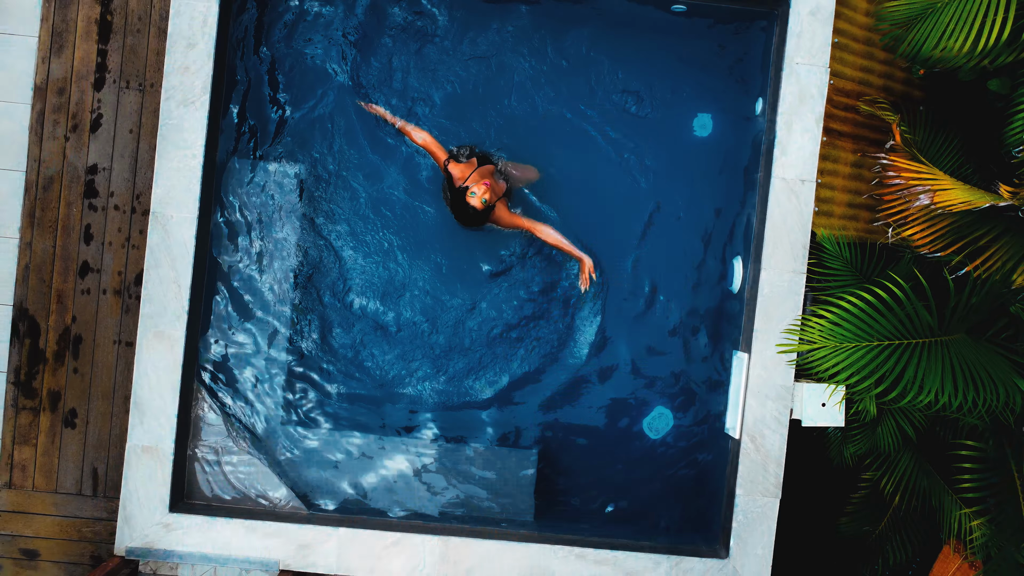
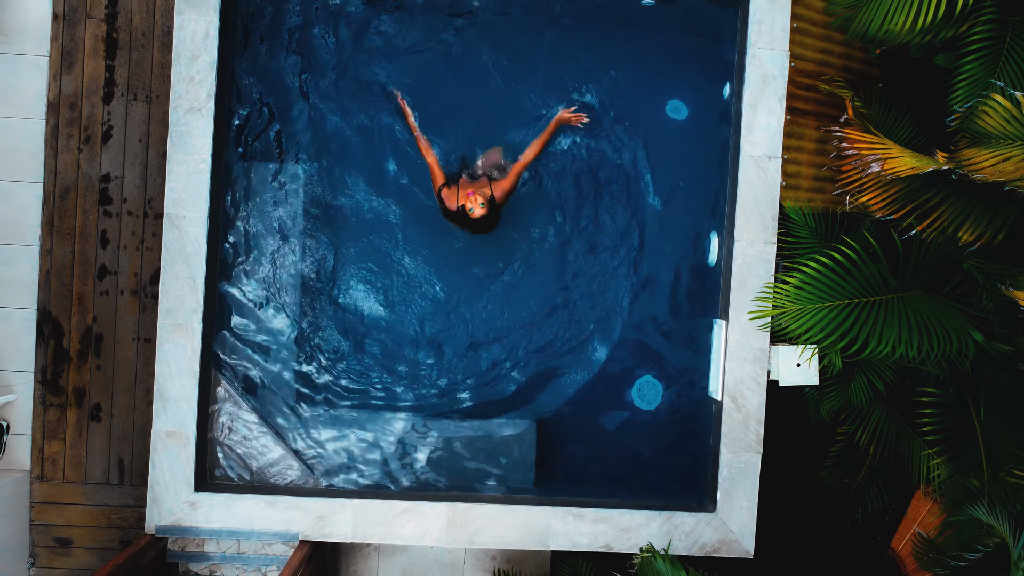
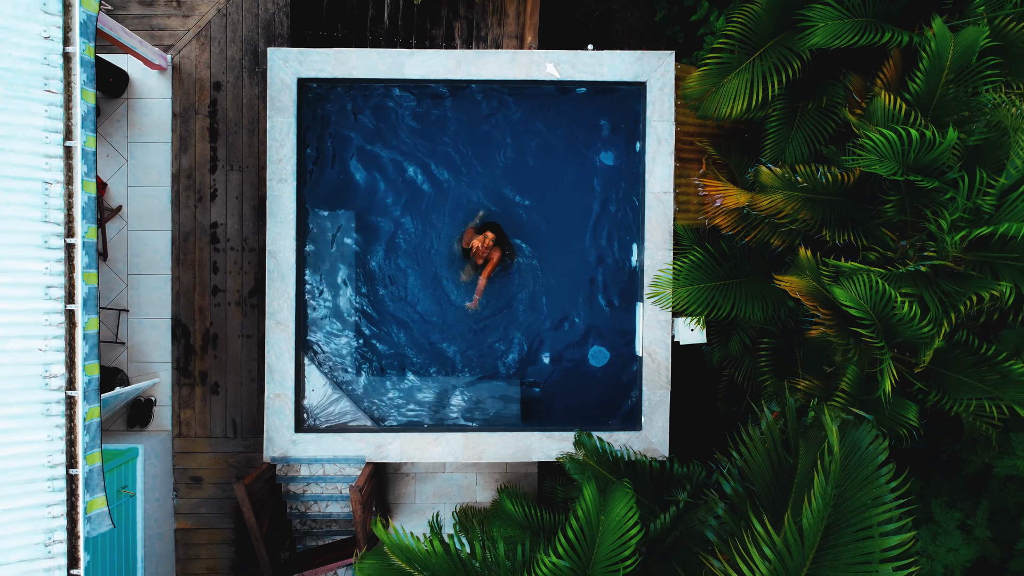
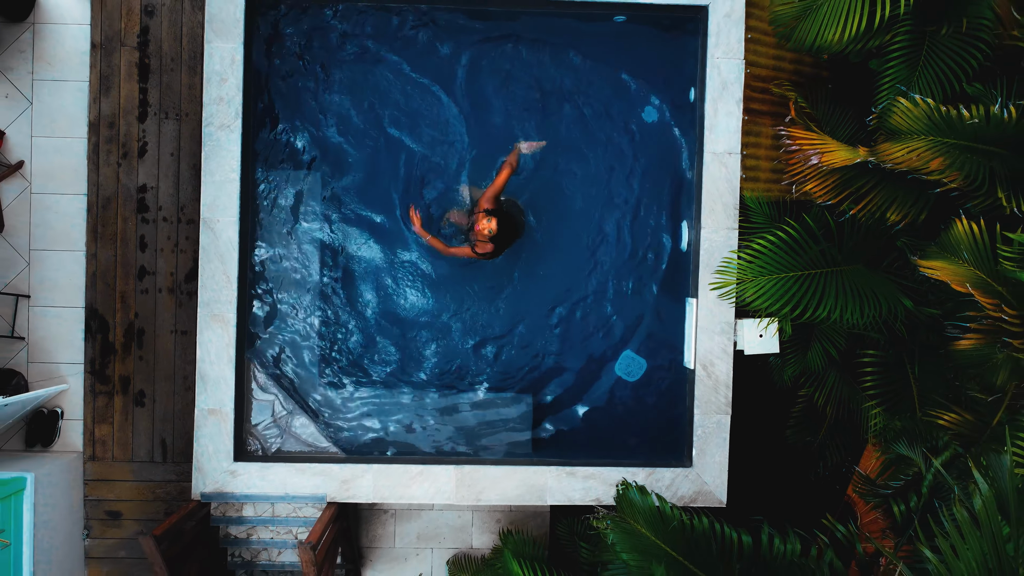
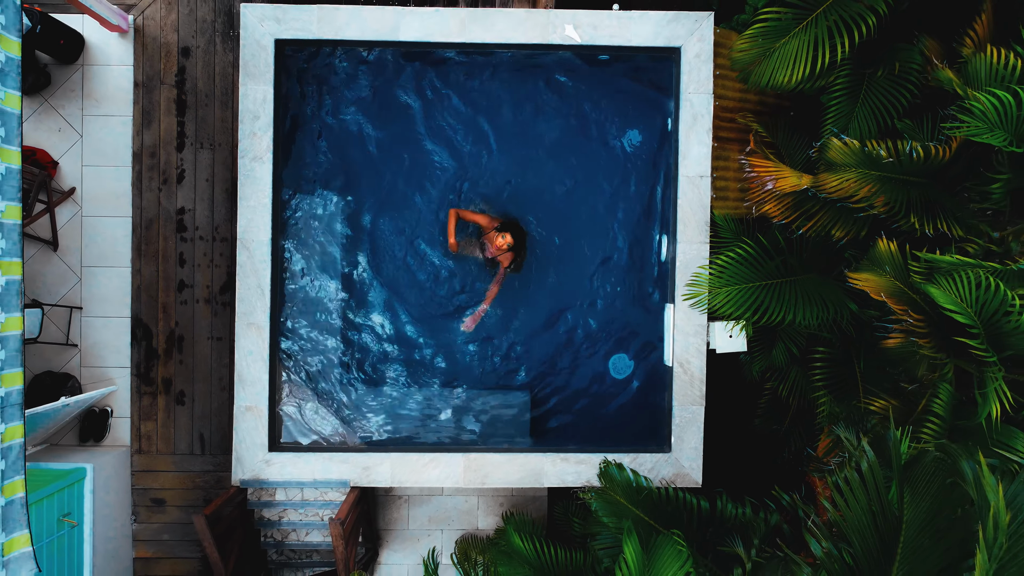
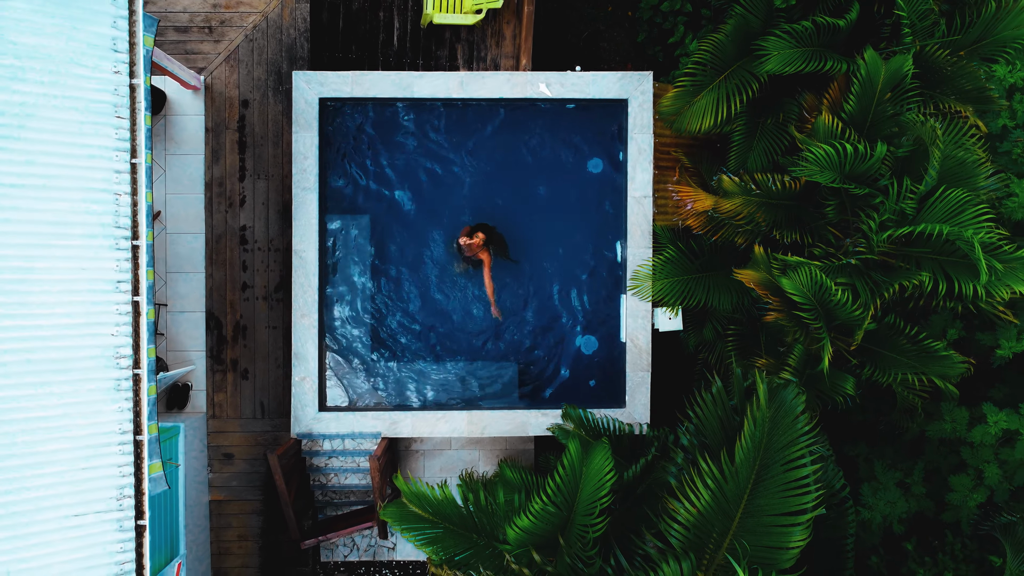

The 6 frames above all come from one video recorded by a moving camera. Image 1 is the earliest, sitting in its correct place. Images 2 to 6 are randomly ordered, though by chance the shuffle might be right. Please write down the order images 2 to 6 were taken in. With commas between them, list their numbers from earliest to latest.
2, 4, 5, 3, 6
